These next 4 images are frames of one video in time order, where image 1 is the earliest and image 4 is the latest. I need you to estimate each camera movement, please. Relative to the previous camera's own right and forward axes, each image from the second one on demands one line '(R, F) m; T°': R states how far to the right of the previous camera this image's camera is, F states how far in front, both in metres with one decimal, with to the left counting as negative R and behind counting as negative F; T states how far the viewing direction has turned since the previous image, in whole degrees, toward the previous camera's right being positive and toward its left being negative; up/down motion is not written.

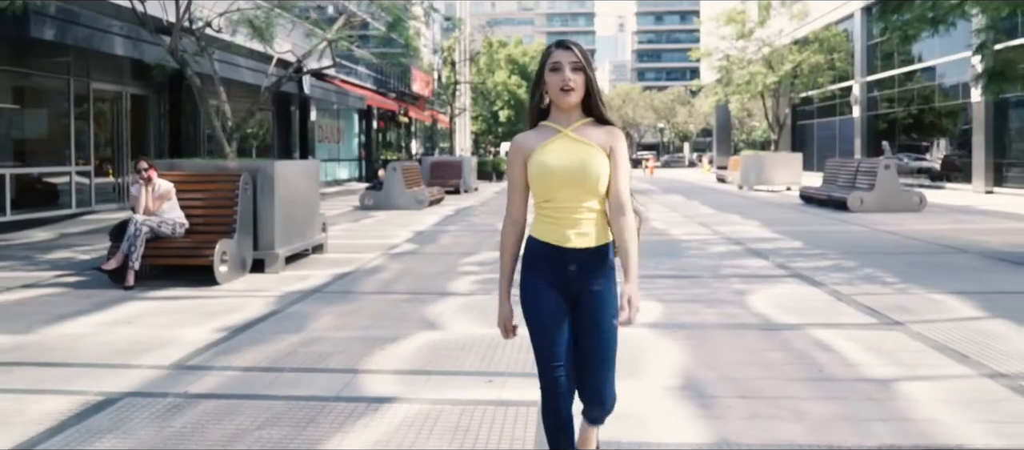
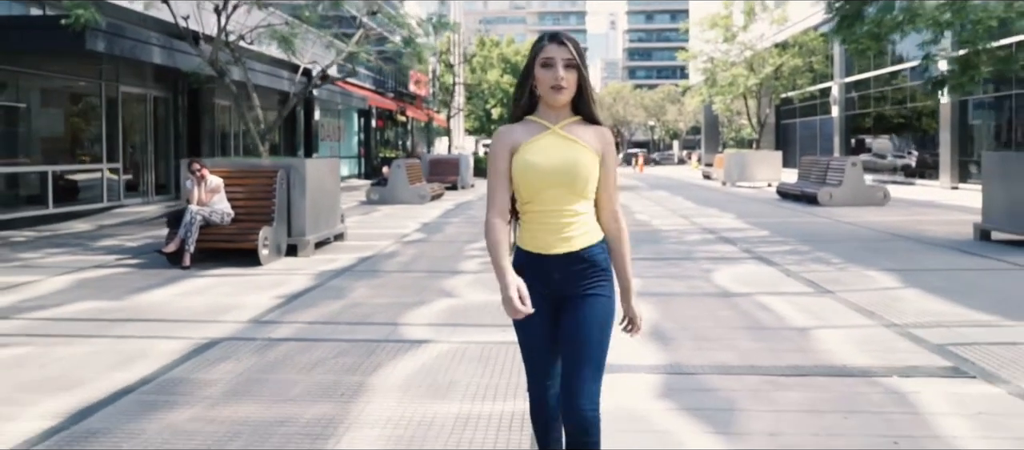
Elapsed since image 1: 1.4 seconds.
(-0.1, -1.7) m; +1°
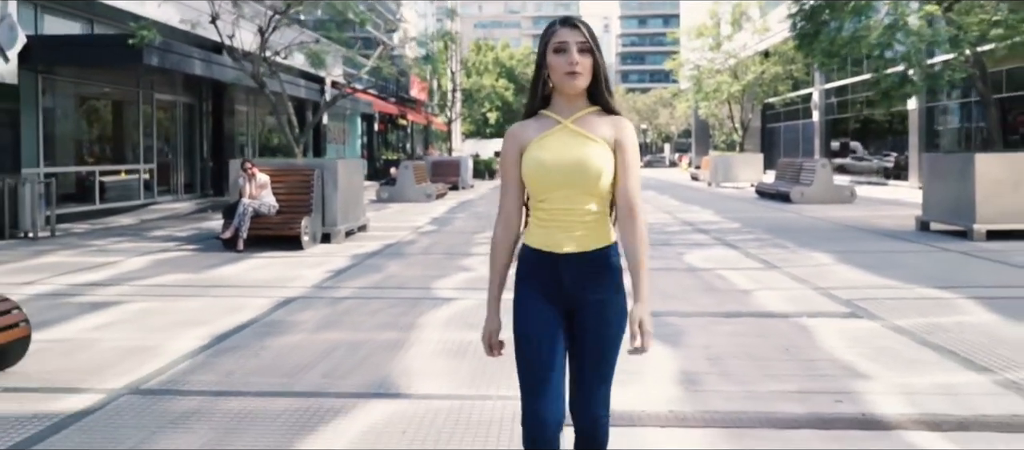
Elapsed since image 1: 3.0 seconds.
(-0.2, -2.1) m; 0°
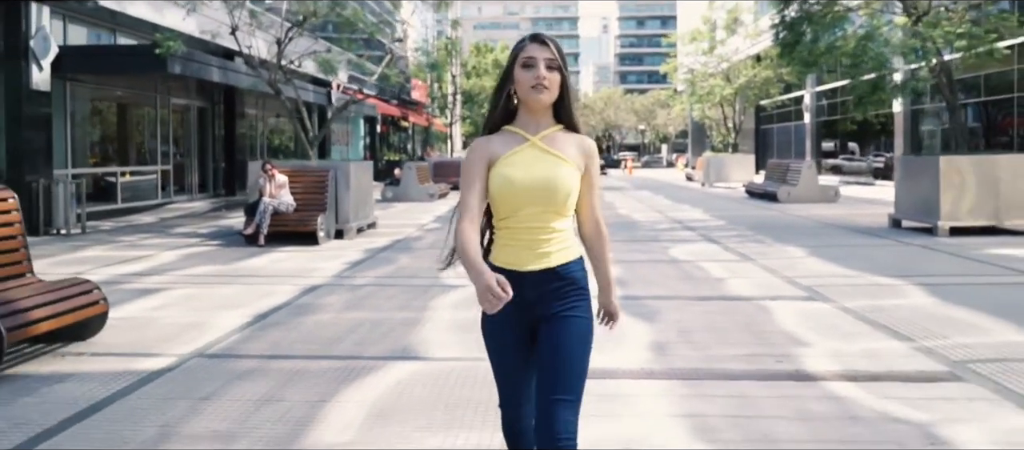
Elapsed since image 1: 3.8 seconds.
(0.0, -1.2) m; 0°
